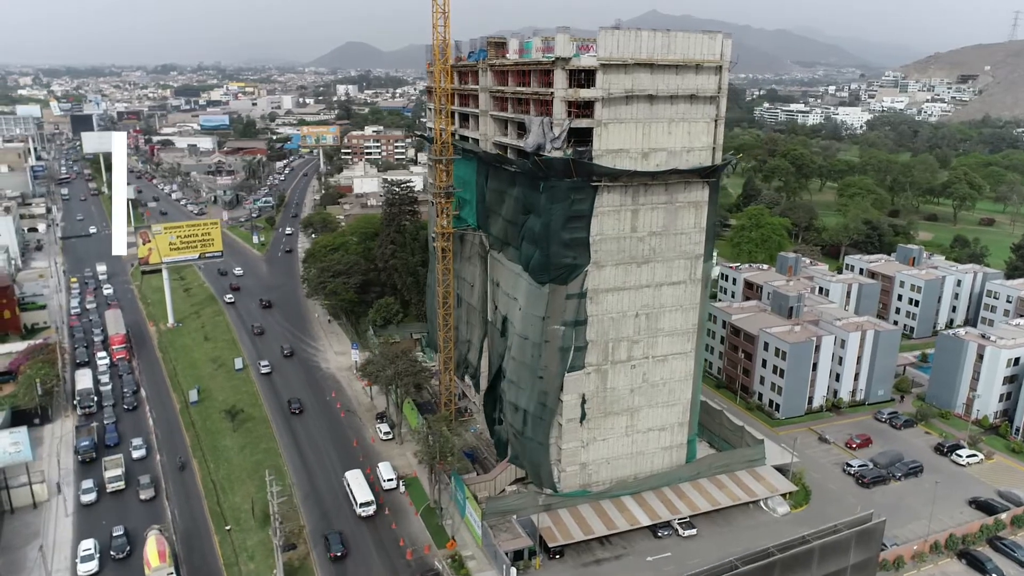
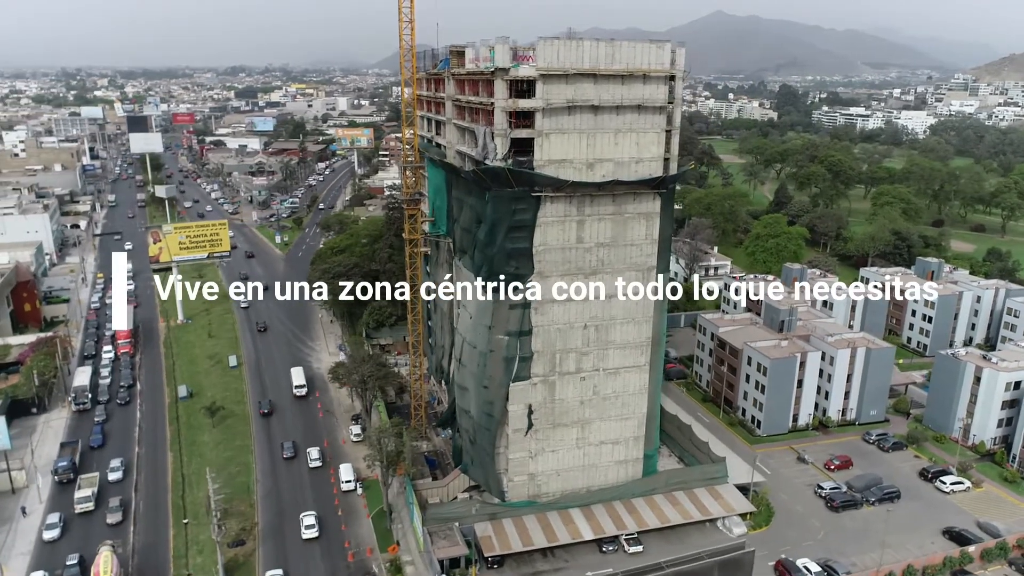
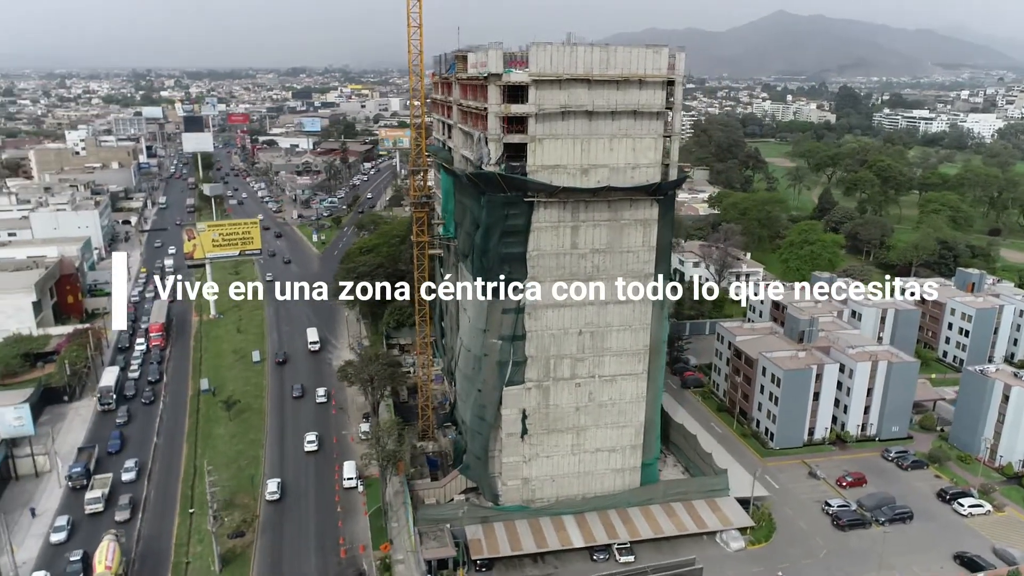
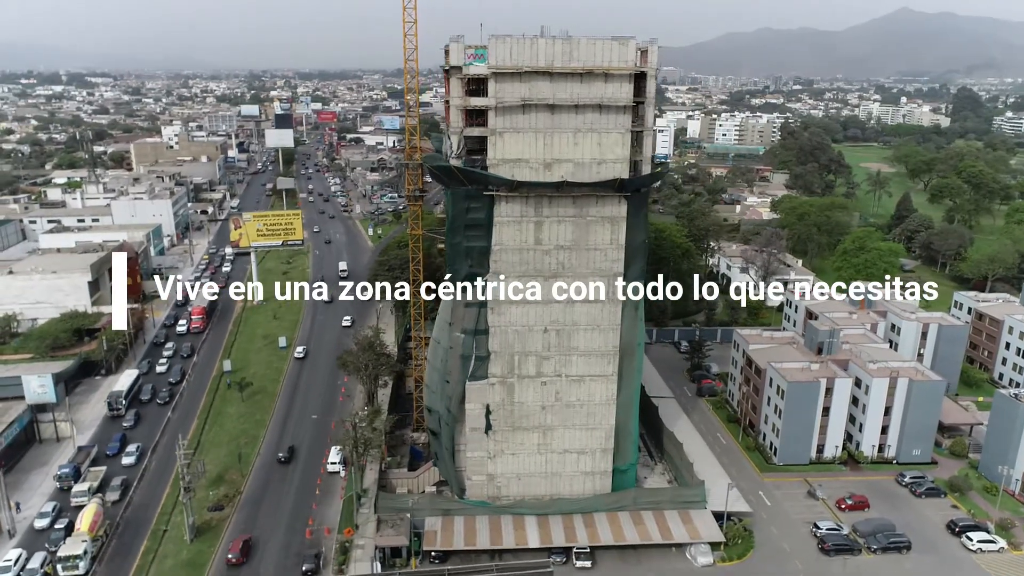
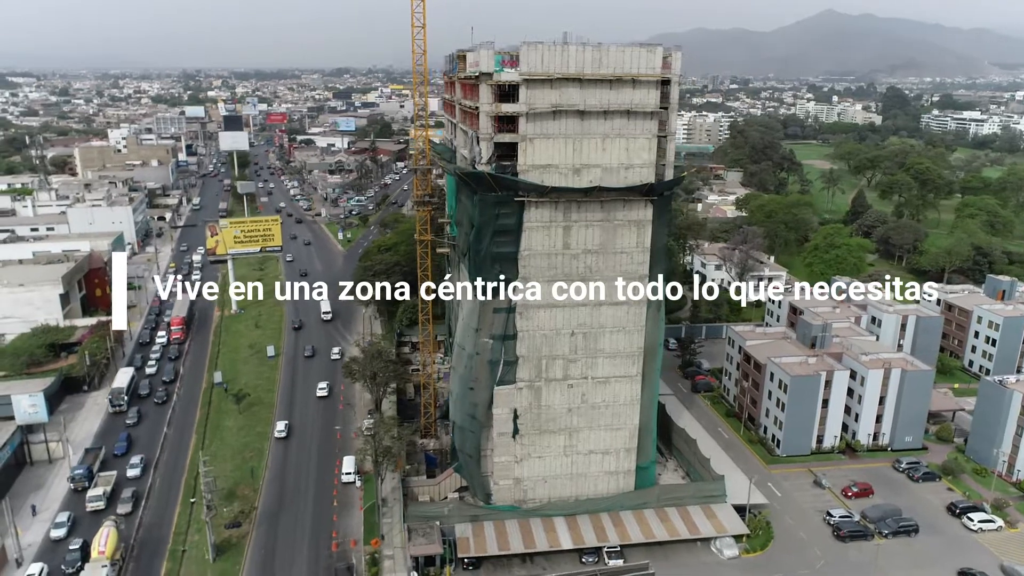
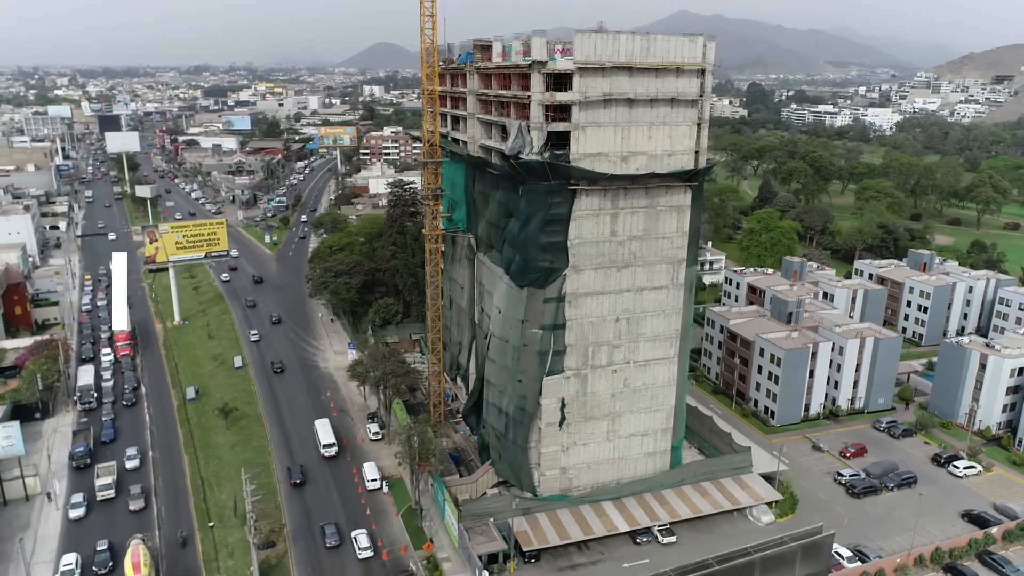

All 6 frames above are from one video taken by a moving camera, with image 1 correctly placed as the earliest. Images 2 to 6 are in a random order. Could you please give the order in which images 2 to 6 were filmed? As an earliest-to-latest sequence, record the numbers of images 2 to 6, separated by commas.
6, 2, 3, 5, 4
